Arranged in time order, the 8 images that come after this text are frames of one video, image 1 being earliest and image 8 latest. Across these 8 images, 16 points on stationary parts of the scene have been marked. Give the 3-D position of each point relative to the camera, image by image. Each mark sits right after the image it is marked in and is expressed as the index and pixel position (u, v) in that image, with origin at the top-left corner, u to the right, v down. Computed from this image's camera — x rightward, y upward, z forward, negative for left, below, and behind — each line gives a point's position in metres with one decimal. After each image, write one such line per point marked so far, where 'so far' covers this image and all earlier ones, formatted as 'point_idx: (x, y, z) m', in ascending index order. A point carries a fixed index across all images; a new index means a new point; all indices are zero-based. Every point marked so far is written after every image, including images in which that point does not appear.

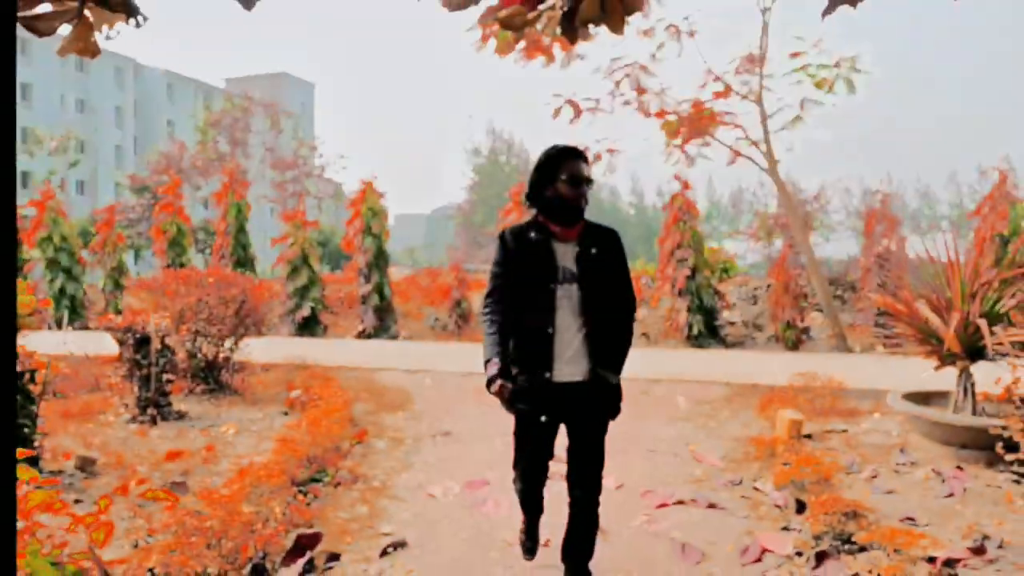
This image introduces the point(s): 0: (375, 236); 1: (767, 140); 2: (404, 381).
0: (-1.6, +0.6, +10.1) m
1: (+2.5, +1.4, +8.8) m
2: (-0.7, -0.6, +6.0) m
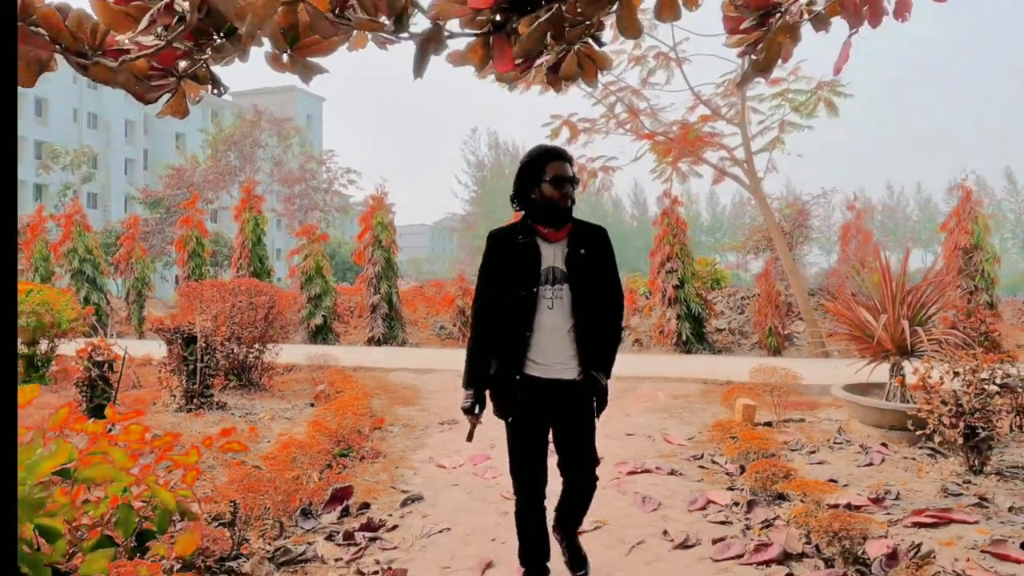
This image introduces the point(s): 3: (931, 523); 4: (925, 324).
0: (-1.6, +0.5, +10.8) m
1: (+2.5, +1.3, +9.4) m
2: (-0.7, -0.7, +6.7) m
3: (+1.3, -0.8, +2.9) m
4: (+2.1, -0.2, +4.7) m
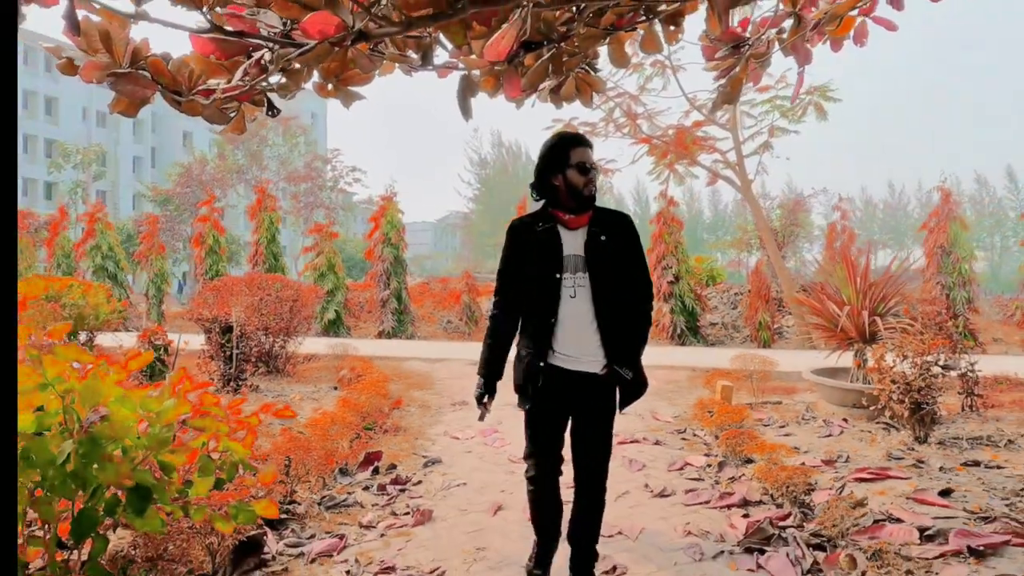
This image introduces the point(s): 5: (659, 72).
0: (-1.5, +0.5, +11.3) m
1: (+2.5, +1.4, +10.0) m
2: (-0.7, -0.7, +7.3) m
3: (+1.4, -0.7, +3.5) m
4: (+2.2, -0.2, +5.3) m
5: (+1.6, +2.4, +9.9) m
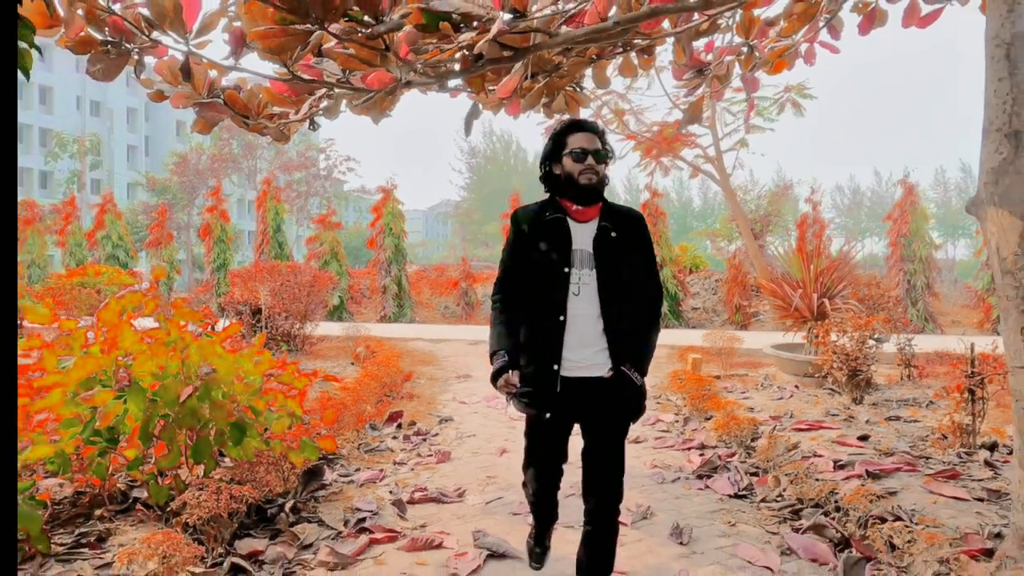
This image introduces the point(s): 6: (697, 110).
0: (-1.6, +0.7, +12.1) m
1: (+2.5, +1.6, +10.7) m
2: (-0.7, -0.5, +8.0) m
3: (+1.4, -0.7, +4.2) m
4: (+2.1, -0.1, +6.0) m
5: (+1.5, +2.5, +10.6) m
6: (+0.7, +0.6, +3.2) m
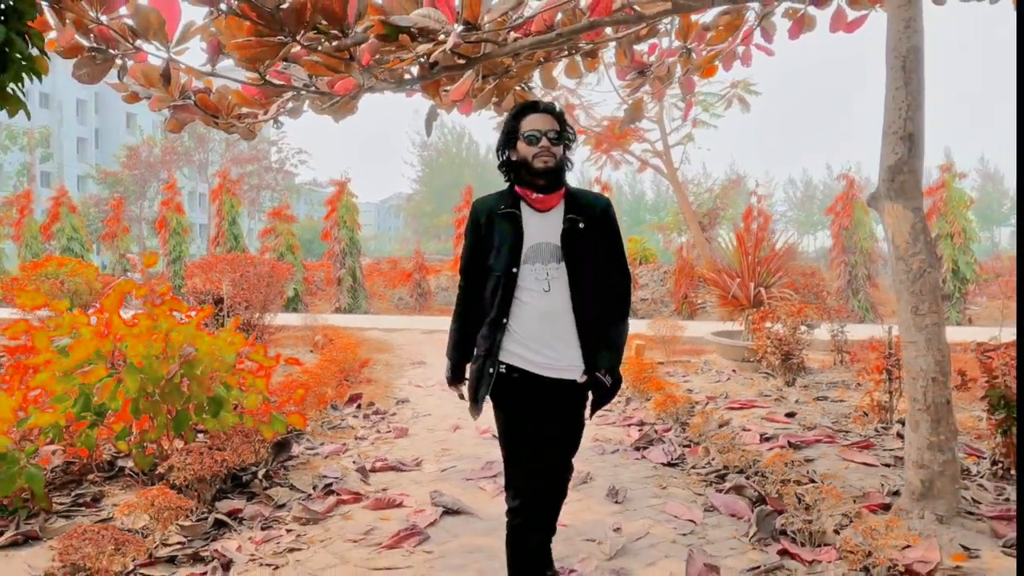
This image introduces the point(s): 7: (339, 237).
0: (-2.2, +0.8, +12.3) m
1: (+1.9, +1.7, +11.1) m
2: (-1.1, -0.4, +8.3) m
3: (+1.1, -0.6, +4.6) m
4: (+1.8, 0.0, +6.4) m
5: (+1.0, +2.6, +11.0) m
6: (+0.5, +0.7, +3.5) m
7: (-2.3, +0.7, +12.2) m
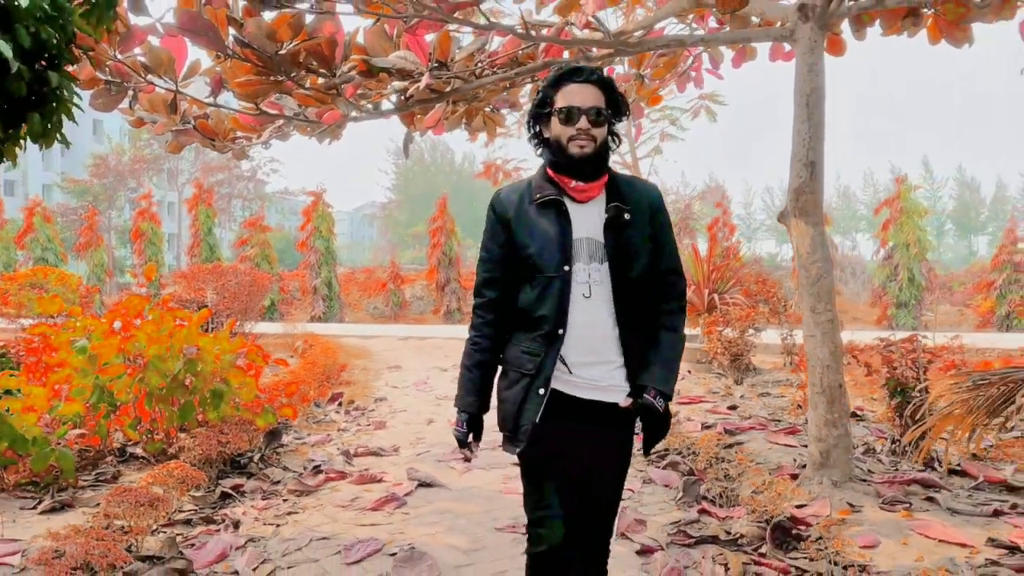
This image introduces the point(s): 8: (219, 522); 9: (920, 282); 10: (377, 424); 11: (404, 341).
0: (-2.6, +0.7, +12.6) m
1: (+1.6, +1.6, +11.6) m
2: (-1.4, -0.5, +8.7) m
3: (+1.0, -0.6, +5.1) m
4: (+1.6, 0.0, +6.9) m
5: (+0.7, +2.5, +11.5) m
6: (+0.3, +0.7, +4.0) m
7: (-2.7, +0.6, +12.5) m
8: (-0.9, -0.7, +2.7) m
9: (+5.2, +0.1, +11.6) m
10: (-0.7, -0.7, +4.5) m
11: (-1.1, -0.5, +9.0) m
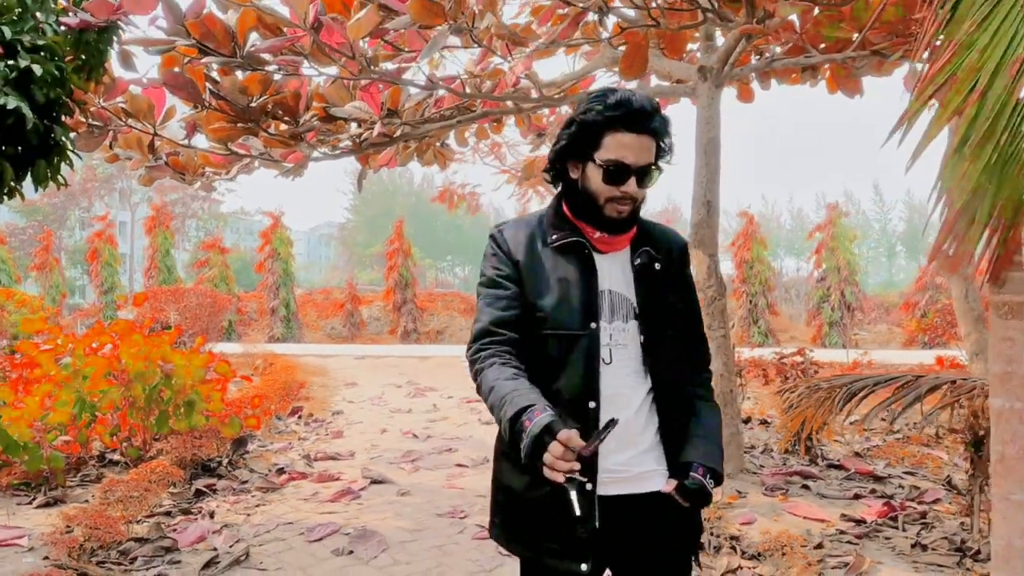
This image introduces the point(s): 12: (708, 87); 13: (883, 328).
0: (-3.3, +0.4, +13.0) m
1: (+0.9, +1.3, +12.2) m
2: (-1.9, -0.7, +9.0) m
3: (+0.7, -0.8, +5.6) m
4: (+1.2, -0.2, +7.4) m
5: (0.0, +2.3, +12.0) m
6: (+0.1, +0.6, +4.5) m
7: (-3.4, +0.3, +12.9) m
8: (-1.1, -0.8, +3.1) m
9: (+4.6, -0.2, +12.3) m
10: (-1.0, -0.8, +4.9) m
11: (-1.6, -0.7, +9.3) m
12: (+0.7, +0.8, +3.5) m
13: (+5.8, -0.6, +14.2) m
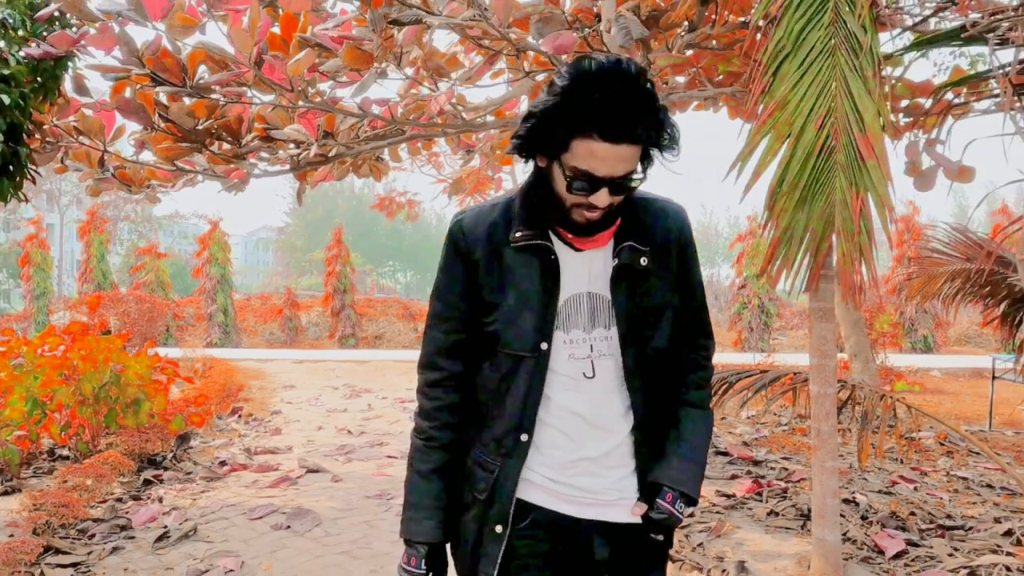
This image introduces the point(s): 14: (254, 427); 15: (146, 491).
0: (-4.2, +0.3, +13.1) m
1: (0.0, +1.2, +12.6) m
2: (-2.6, -0.8, +9.3) m
3: (+0.2, -0.8, +6.0) m
4: (+0.6, -0.3, +7.9) m
5: (-0.8, +2.2, +12.4) m
6: (-0.3, +0.5, +4.9) m
7: (-4.3, +0.2, +13.0) m
8: (-1.4, -0.8, +3.4) m
9: (+3.7, -0.3, +12.9) m
10: (-1.4, -0.8, +5.2) m
11: (-2.3, -0.8, +9.6) m
12: (+0.4, +0.7, +3.9) m
13: (+4.8, -0.7, +14.9) m
14: (-1.6, -0.8, +5.5) m
15: (-1.4, -0.8, +3.5) m
